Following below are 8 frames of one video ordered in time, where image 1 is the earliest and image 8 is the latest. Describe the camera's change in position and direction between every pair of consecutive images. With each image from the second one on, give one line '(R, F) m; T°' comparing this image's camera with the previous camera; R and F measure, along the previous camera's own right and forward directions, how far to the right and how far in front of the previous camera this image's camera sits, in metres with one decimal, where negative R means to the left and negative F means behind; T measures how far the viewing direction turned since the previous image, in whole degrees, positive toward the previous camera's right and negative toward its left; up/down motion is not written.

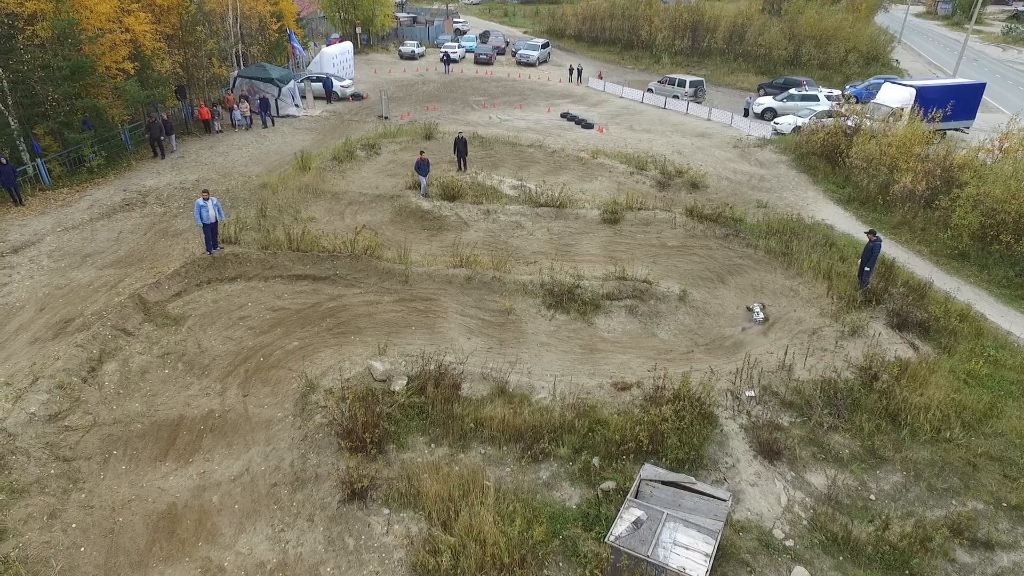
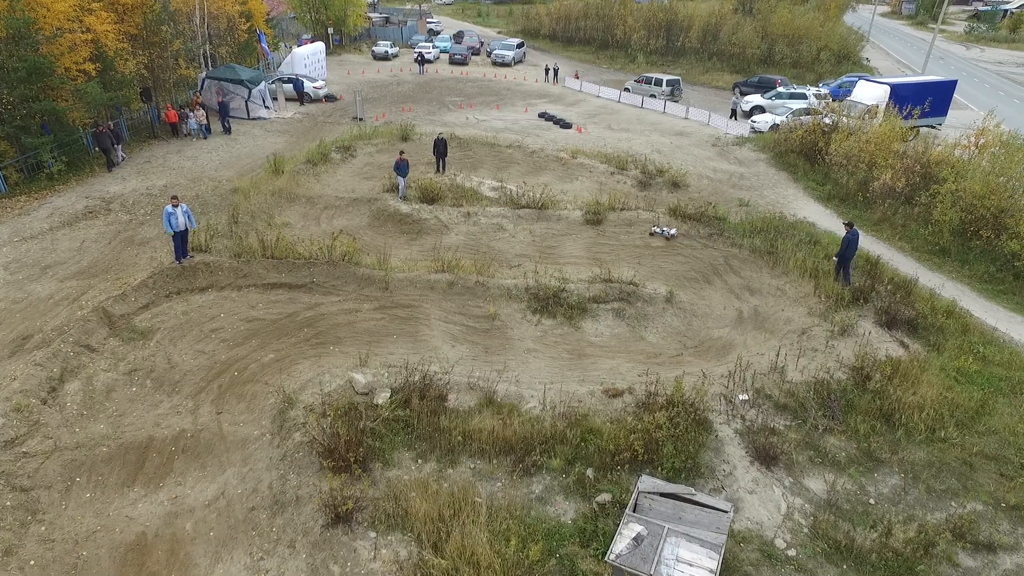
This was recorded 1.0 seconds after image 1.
(-0.1, +0.4) m; +2°
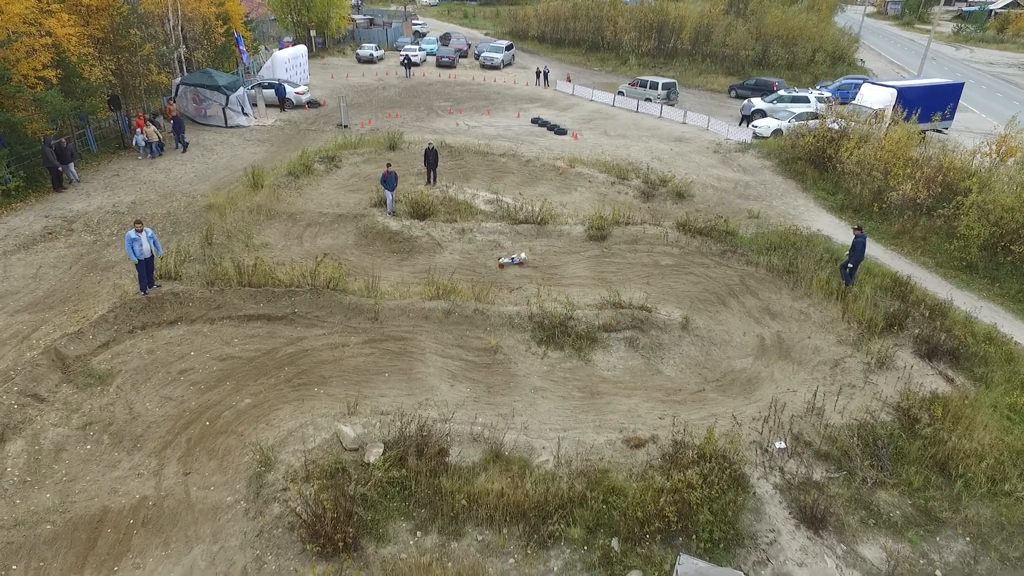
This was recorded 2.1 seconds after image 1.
(-0.3, +1.1) m; +1°
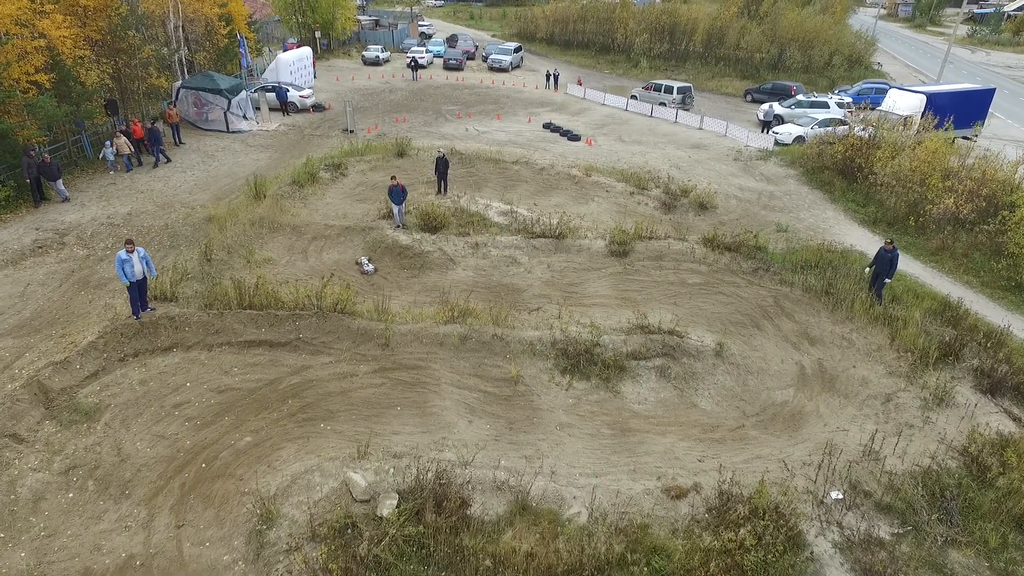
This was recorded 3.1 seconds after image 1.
(-0.3, +0.8) m; 0°
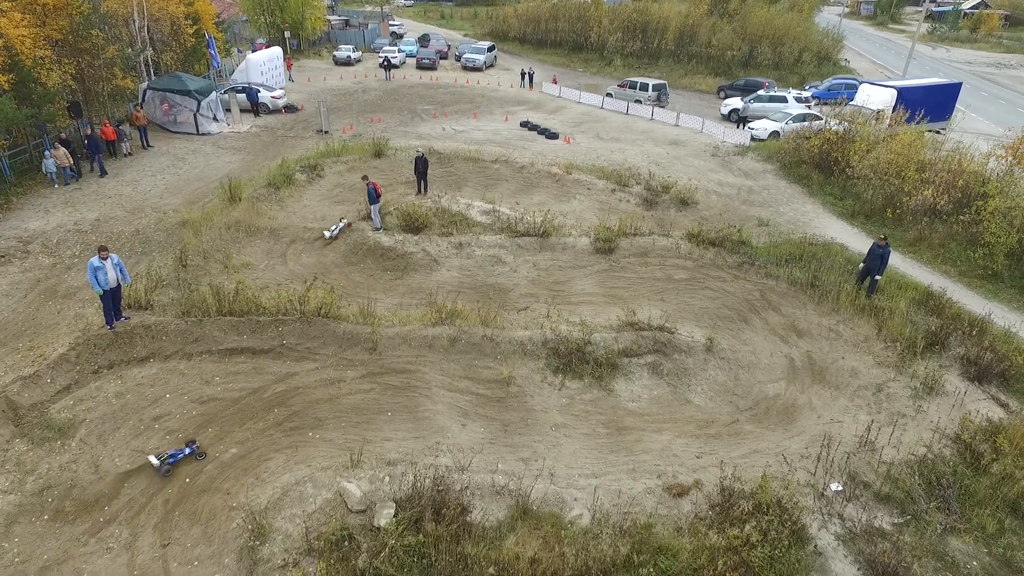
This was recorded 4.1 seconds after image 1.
(-0.2, +0.2) m; +2°
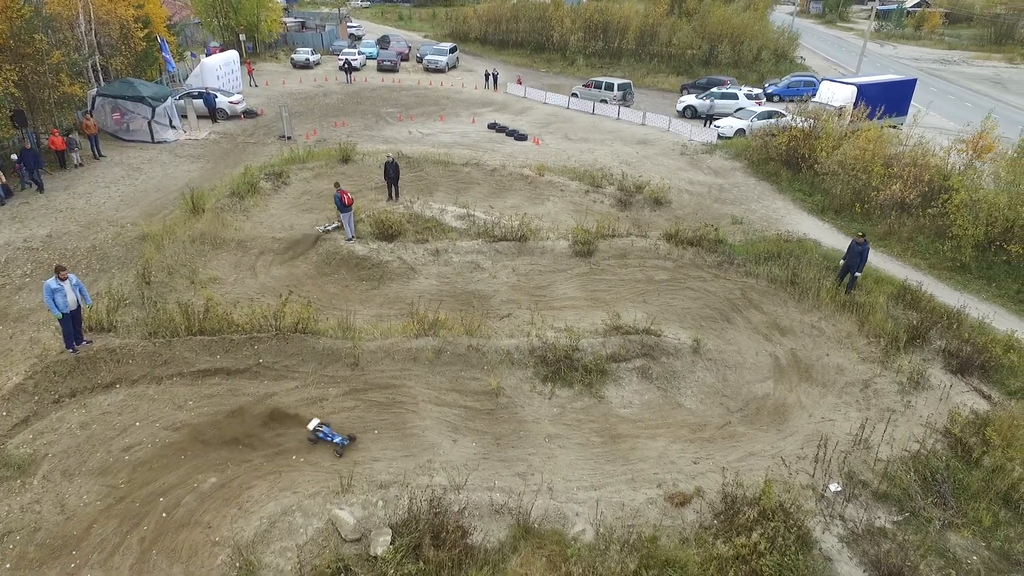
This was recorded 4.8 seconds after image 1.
(-0.3, +0.3) m; +3°
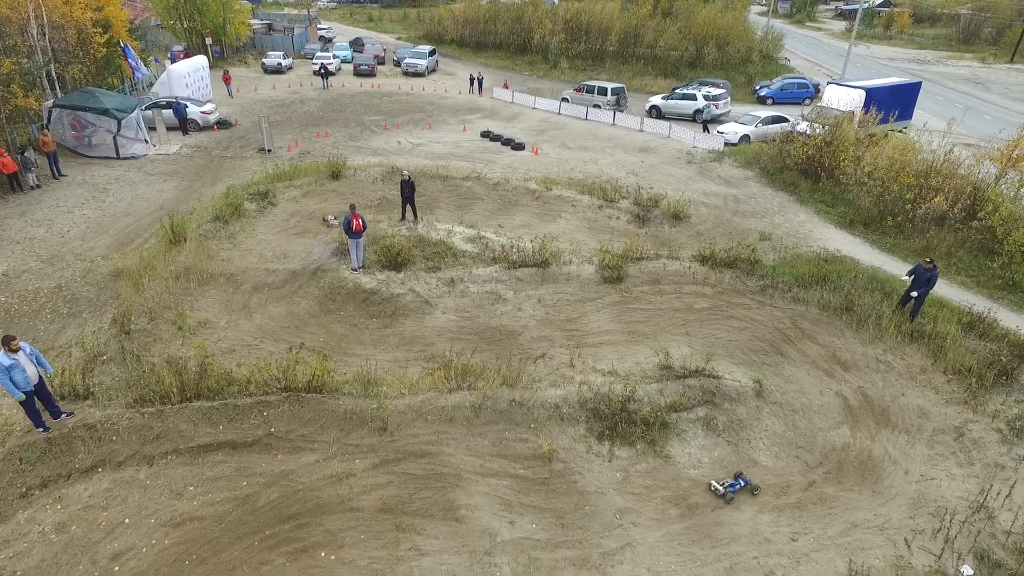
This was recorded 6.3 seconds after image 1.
(-1.1, +1.3) m; +3°
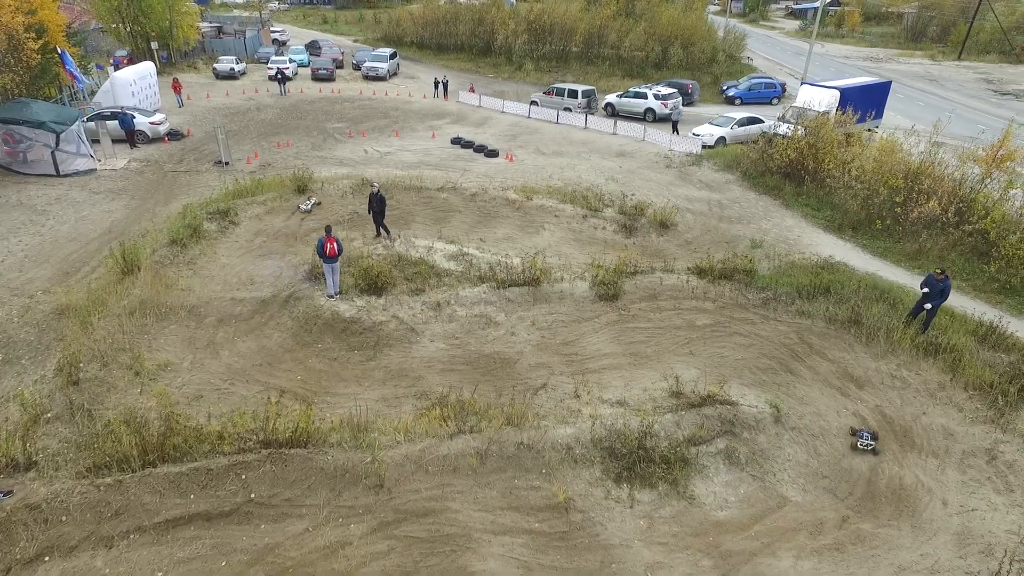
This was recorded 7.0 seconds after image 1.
(-0.5, +0.9) m; +3°
